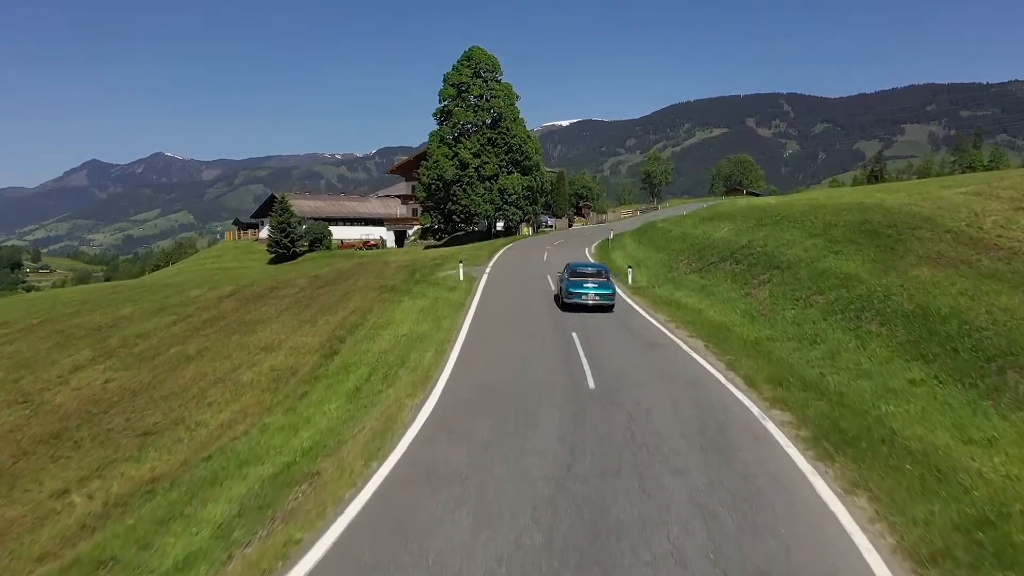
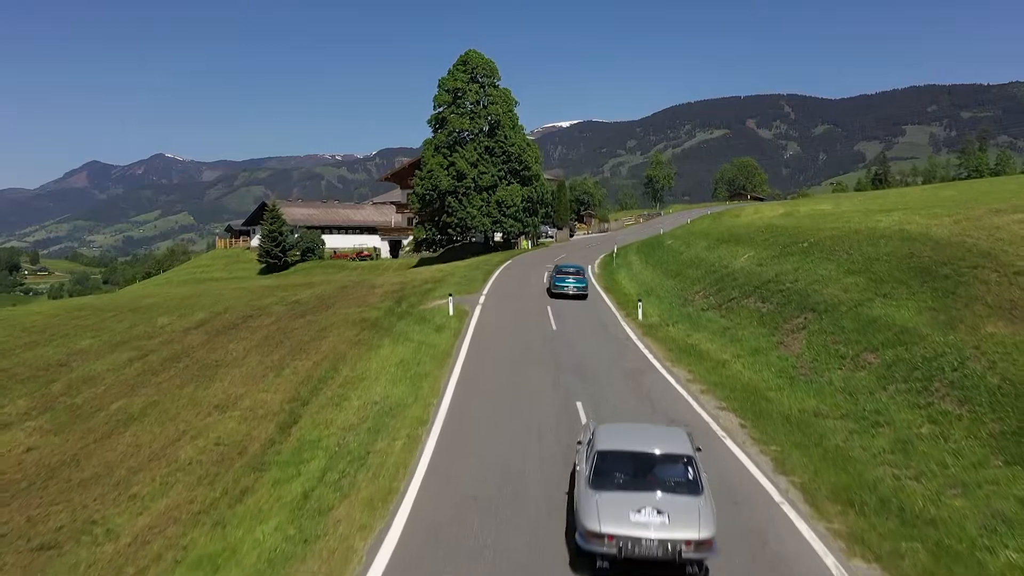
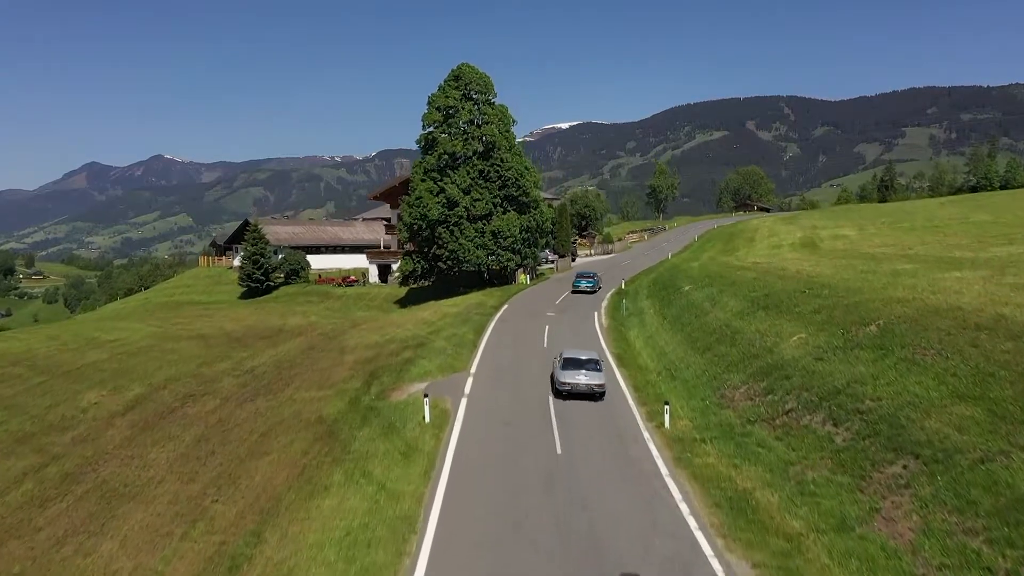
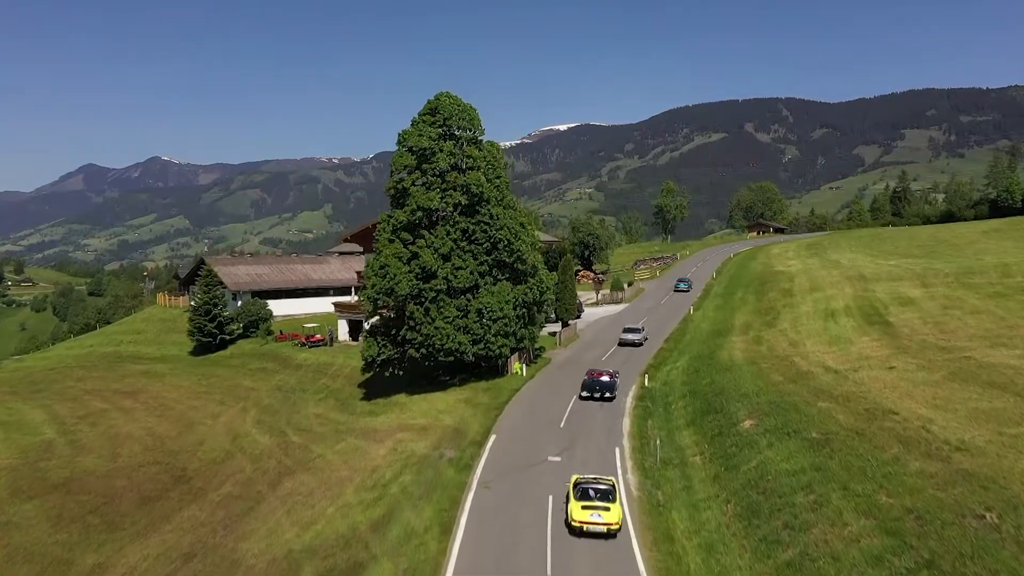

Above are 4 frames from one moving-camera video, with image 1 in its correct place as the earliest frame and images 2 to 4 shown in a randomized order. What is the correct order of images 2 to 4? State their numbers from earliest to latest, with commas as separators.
2, 3, 4
